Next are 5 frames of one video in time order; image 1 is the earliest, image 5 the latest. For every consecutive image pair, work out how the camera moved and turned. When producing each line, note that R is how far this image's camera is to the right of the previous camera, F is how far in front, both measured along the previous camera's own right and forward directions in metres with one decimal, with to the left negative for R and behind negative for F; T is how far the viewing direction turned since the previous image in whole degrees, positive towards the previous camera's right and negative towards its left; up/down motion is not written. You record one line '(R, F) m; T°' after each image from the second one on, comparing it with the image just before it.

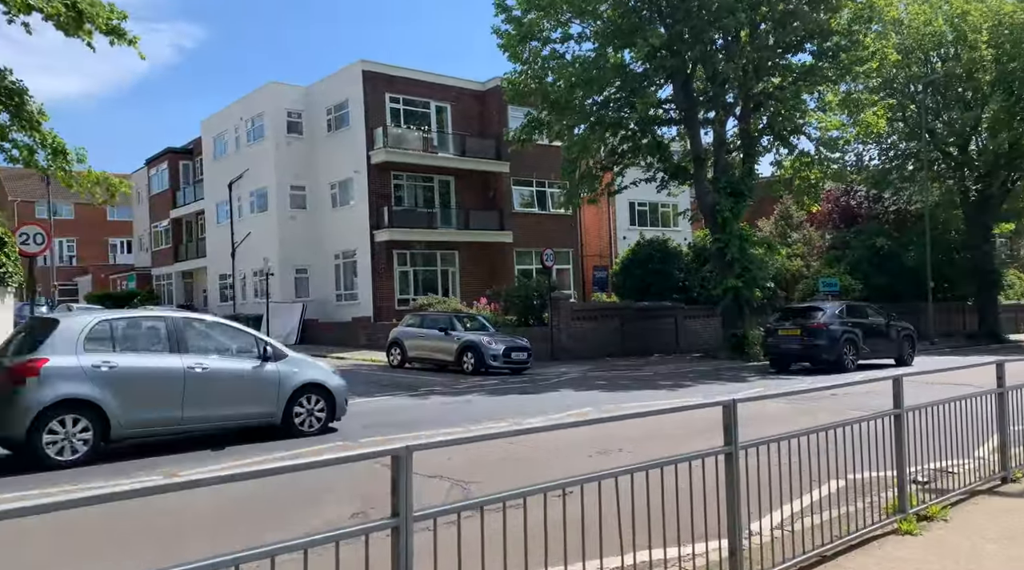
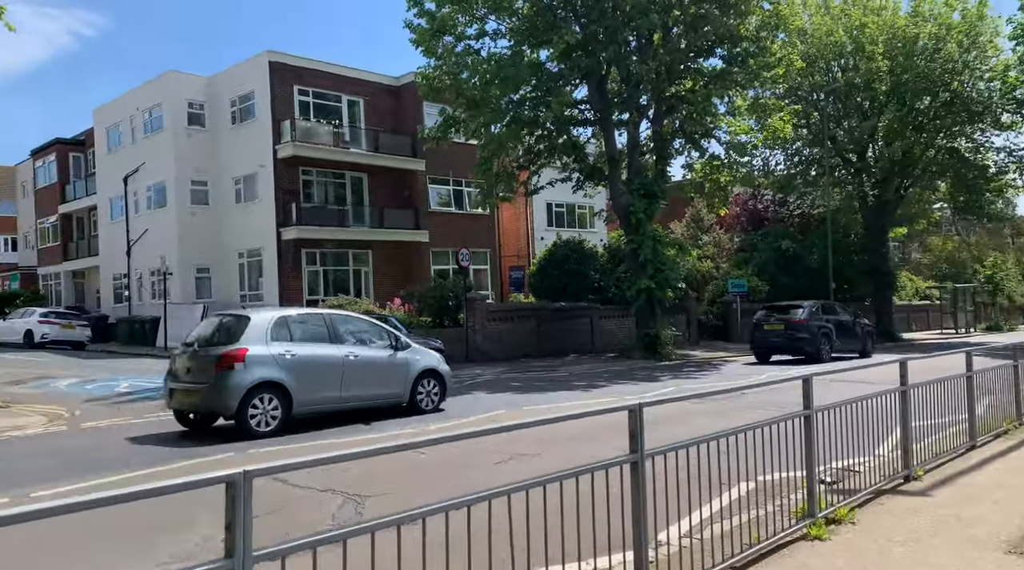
(+0.1, +0.3) m; +6°
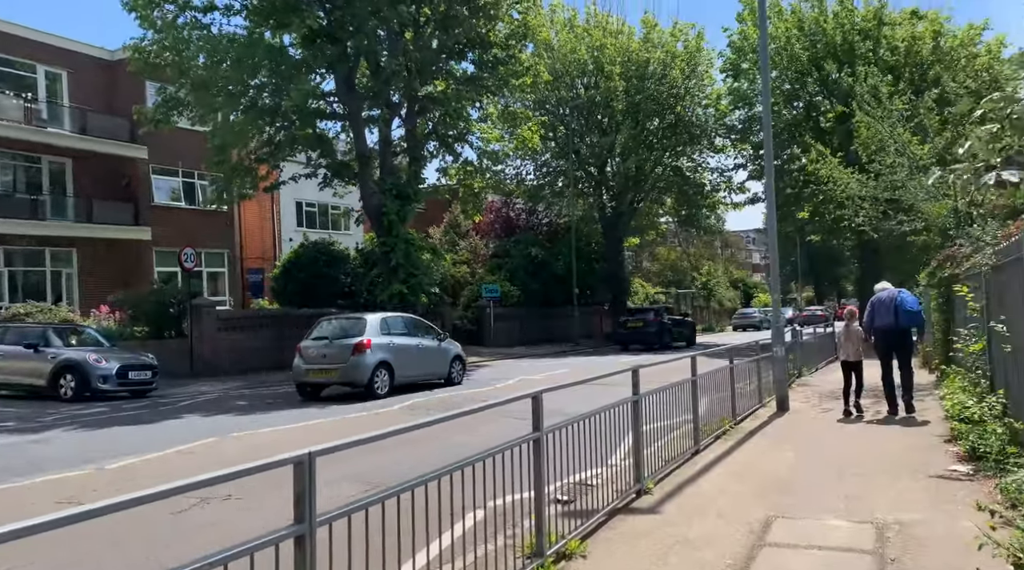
(+0.4, +0.8) m; +17°
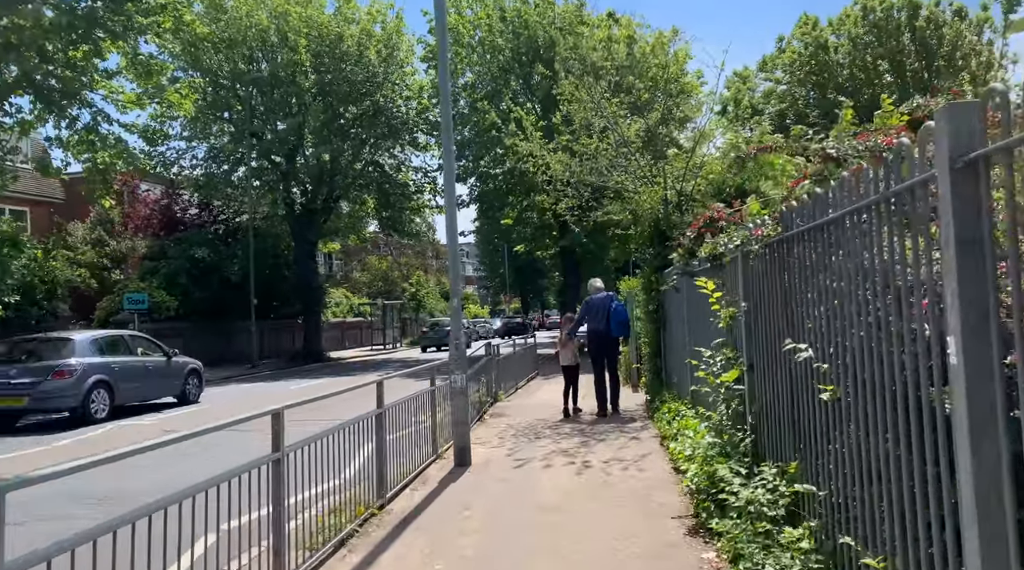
(+1.7, +3.9) m; +20°
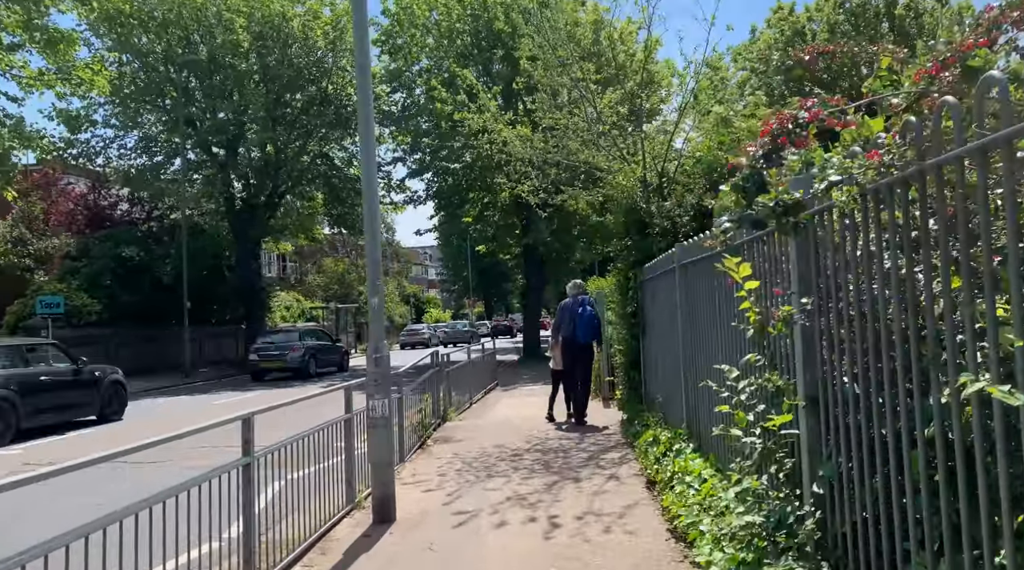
(+0.2, +2.0) m; +3°
